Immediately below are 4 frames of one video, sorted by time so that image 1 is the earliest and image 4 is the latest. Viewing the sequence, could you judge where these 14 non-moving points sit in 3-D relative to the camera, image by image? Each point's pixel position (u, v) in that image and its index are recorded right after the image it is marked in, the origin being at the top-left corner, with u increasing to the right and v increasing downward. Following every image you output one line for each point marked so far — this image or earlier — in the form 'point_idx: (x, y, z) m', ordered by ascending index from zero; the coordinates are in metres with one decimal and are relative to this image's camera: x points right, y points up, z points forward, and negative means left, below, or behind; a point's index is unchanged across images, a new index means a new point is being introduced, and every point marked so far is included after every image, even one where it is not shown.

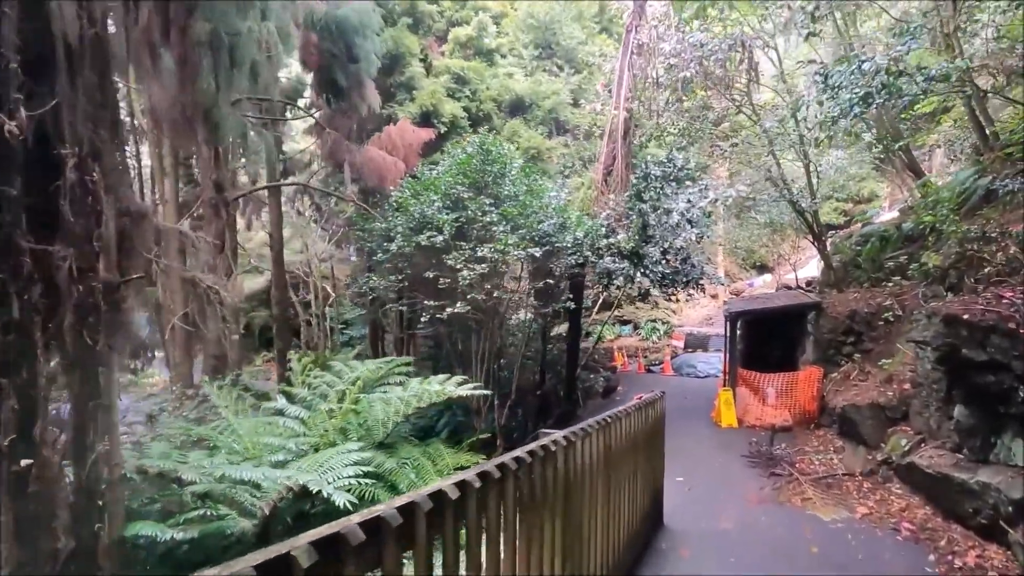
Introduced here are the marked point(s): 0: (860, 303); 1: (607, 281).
0: (+5.5, -0.2, +8.6) m
1: (+1.5, +0.1, +8.6) m
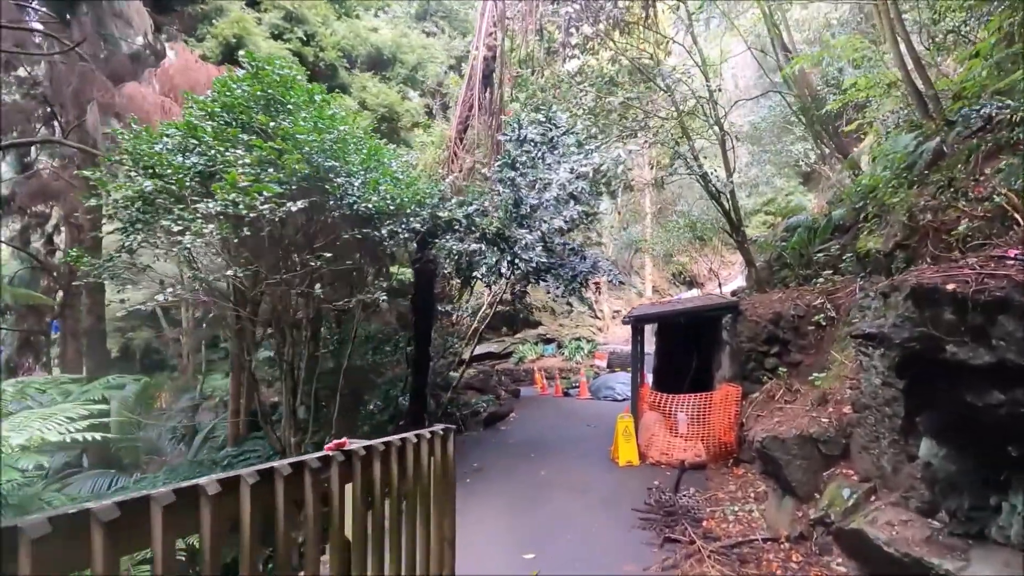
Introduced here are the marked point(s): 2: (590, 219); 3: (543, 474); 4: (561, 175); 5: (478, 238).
0: (+3.5, -0.2, +6.9) m
1: (-0.5, +0.2, +6.5) m
2: (+1.0, +0.9, +7.2) m
3: (+0.4, -2.2, +6.4) m
4: (+0.6, +1.4, +6.6) m
5: (-0.4, +0.6, +6.2) m
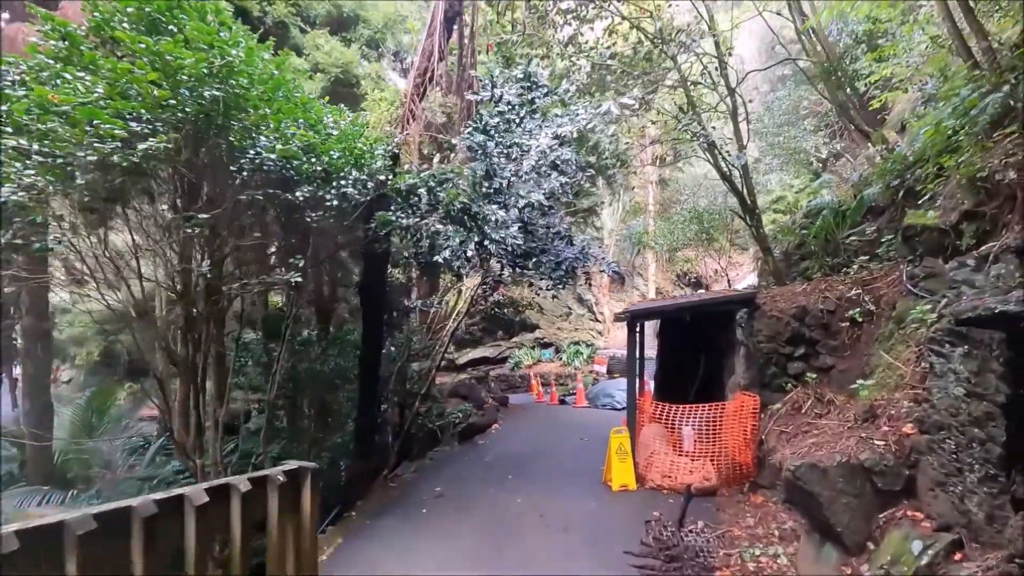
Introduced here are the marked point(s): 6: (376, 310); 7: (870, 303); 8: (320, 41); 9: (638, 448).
0: (+3.2, -0.1, +5.8) m
1: (-0.8, +0.3, +5.4) m
2: (+0.7, +1.0, +6.1) m
3: (+0.1, -2.1, +5.3) m
4: (+0.3, +1.5, +5.5) m
5: (-0.7, +0.7, +5.2) m
6: (-1.5, -0.2, +6.0) m
7: (+3.4, -0.1, +5.2) m
8: (-2.3, +3.0, +6.6) m
9: (+1.4, -1.7, +5.9) m
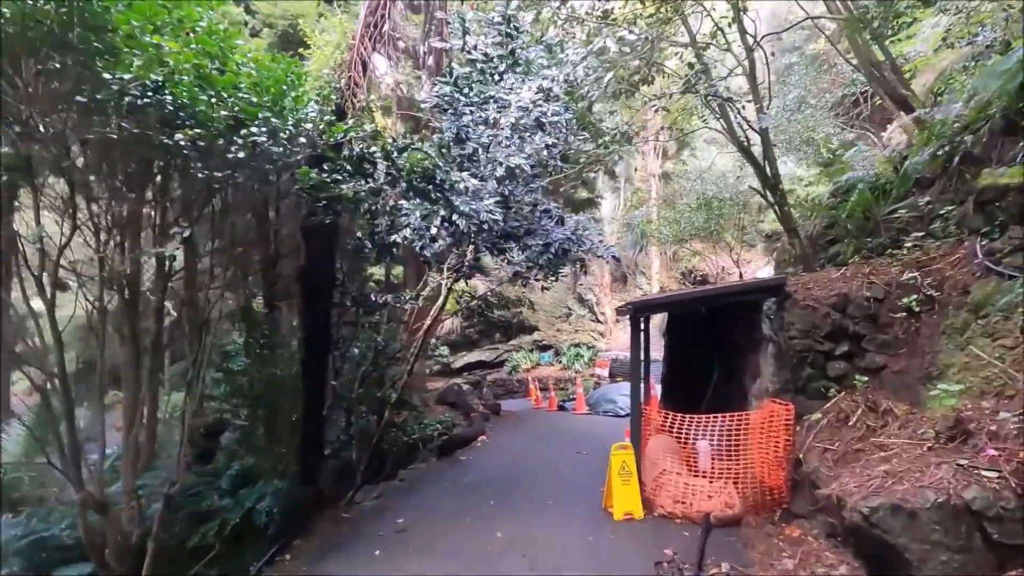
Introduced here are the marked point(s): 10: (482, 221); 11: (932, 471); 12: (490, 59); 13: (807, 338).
0: (+3.0, 0.0, +4.8) m
1: (-1.0, +0.4, +4.5) m
2: (+0.5, +1.1, +5.2) m
3: (0.0, -2.0, +4.3) m
4: (+0.1, +1.6, +4.6) m
5: (-0.9, +0.8, +4.2) m
6: (-1.7, -0.1, +5.0) m
7: (+3.2, 0.0, +4.2) m
8: (-2.5, +3.0, +5.7) m
9: (+1.2, -1.6, +4.9) m
10: (-0.2, +0.5, +4.4) m
11: (+2.3, -1.0, +3.1) m
12: (-0.2, +2.0, +4.7) m
13: (+2.6, -0.5, +4.9) m
